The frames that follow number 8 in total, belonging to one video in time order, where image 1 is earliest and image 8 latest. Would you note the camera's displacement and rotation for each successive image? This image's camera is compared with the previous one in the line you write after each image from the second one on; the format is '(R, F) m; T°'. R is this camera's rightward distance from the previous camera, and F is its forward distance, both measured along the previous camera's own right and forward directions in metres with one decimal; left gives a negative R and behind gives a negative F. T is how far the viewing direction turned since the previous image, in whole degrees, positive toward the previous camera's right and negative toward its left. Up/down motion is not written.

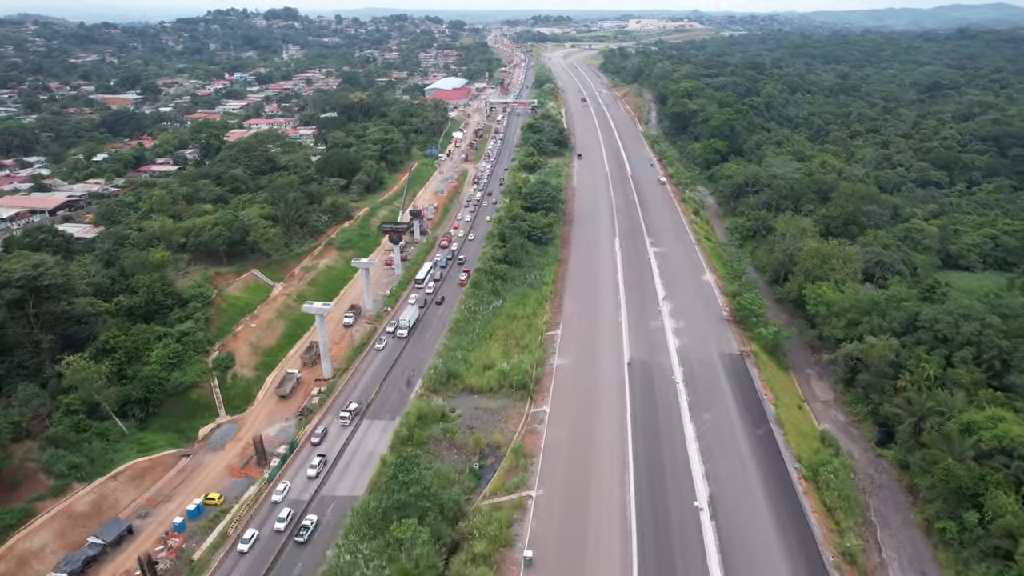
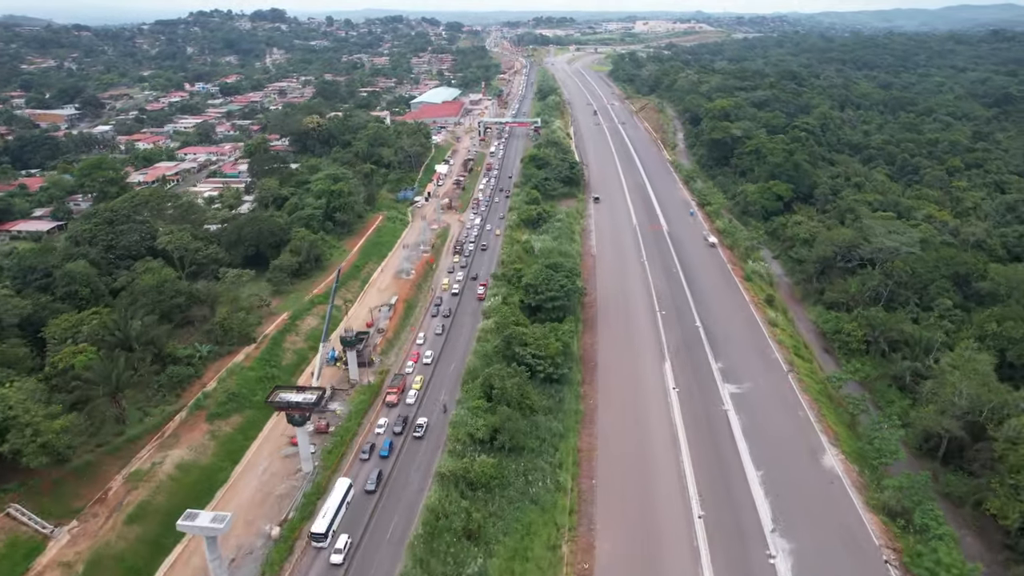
(+0.4, +18.7) m; 0°
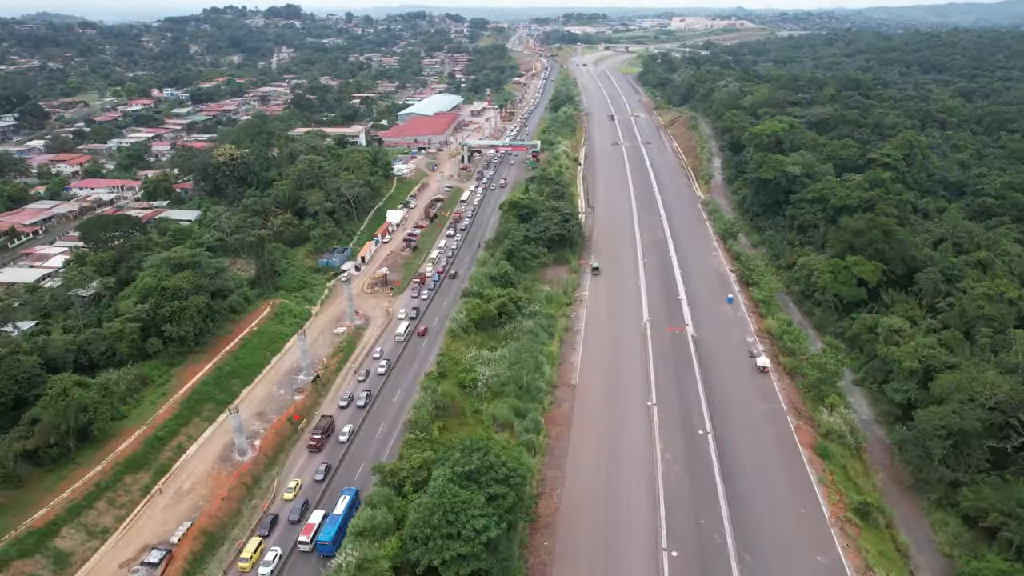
(+4.8, +18.3) m; -3°
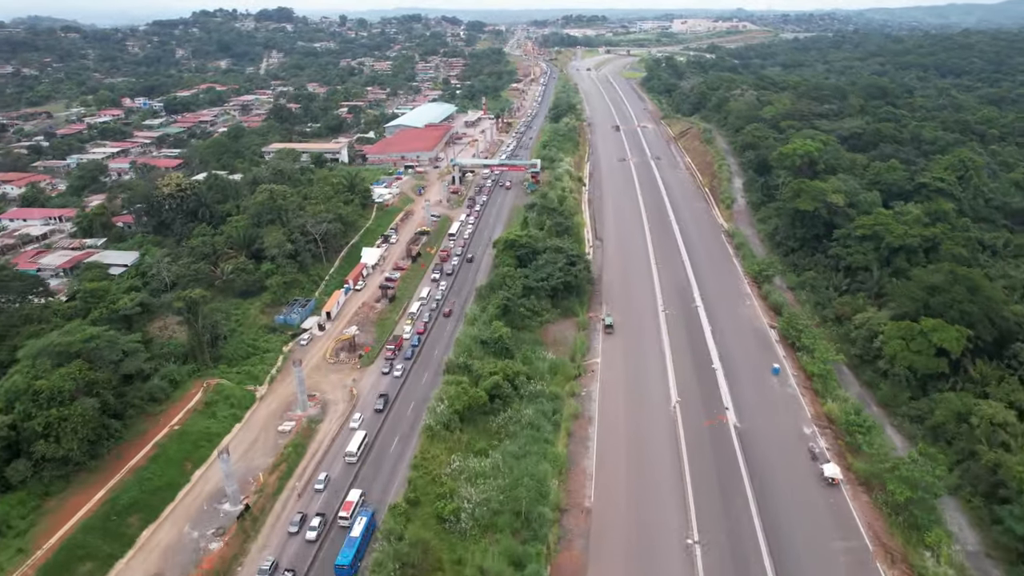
(+0.2, +8.0) m; 0°
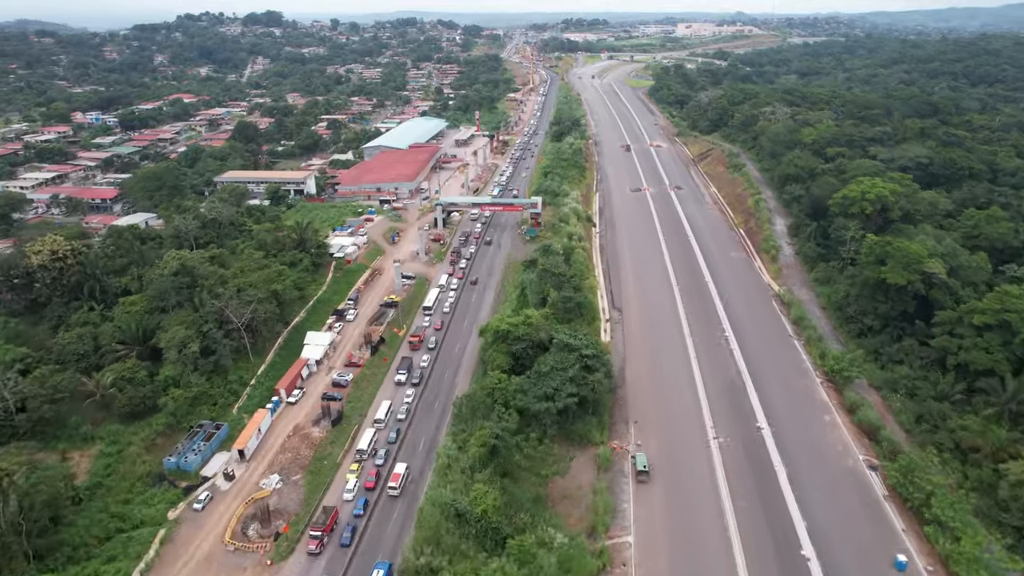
(+0.3, +11.8) m; 0°
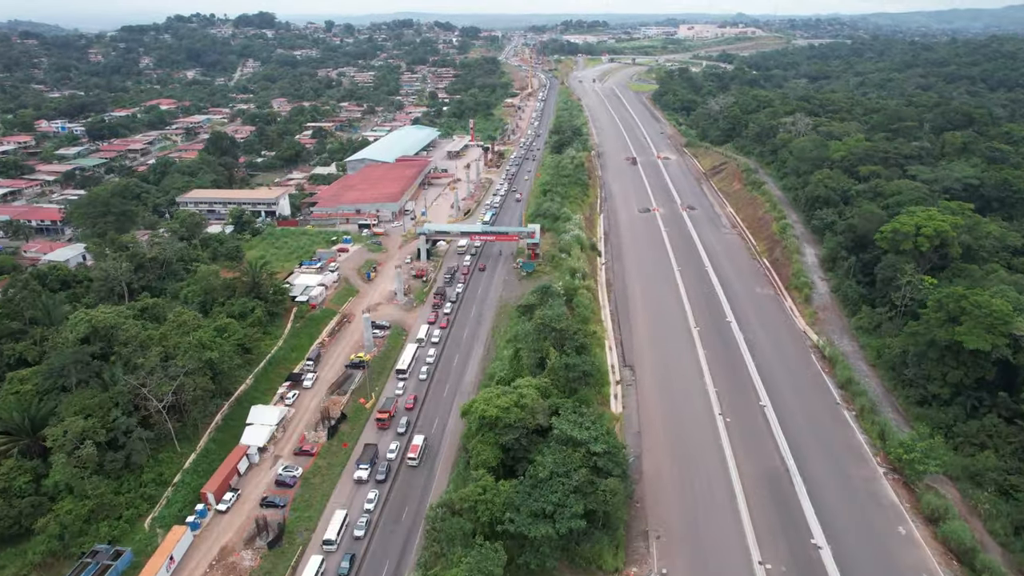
(+0.4, +6.7) m; 0°
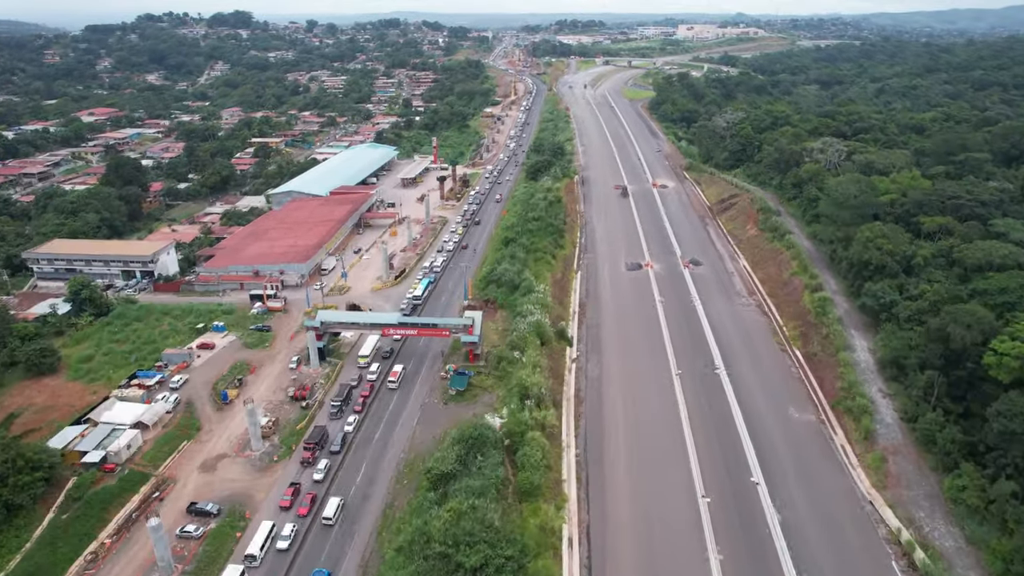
(+3.5, +14.0) m; 0°
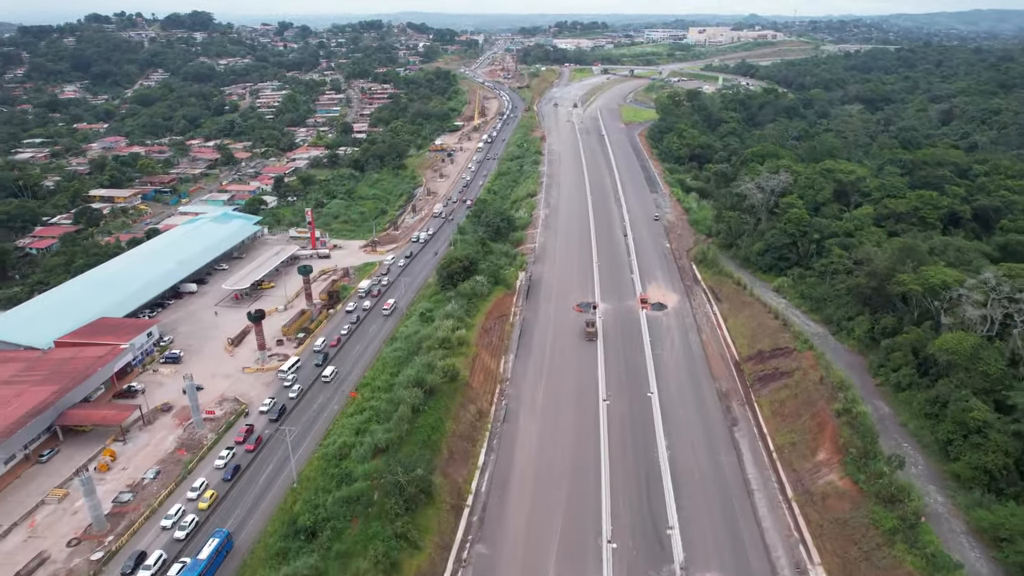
(+7.2, +27.5) m; -1°
